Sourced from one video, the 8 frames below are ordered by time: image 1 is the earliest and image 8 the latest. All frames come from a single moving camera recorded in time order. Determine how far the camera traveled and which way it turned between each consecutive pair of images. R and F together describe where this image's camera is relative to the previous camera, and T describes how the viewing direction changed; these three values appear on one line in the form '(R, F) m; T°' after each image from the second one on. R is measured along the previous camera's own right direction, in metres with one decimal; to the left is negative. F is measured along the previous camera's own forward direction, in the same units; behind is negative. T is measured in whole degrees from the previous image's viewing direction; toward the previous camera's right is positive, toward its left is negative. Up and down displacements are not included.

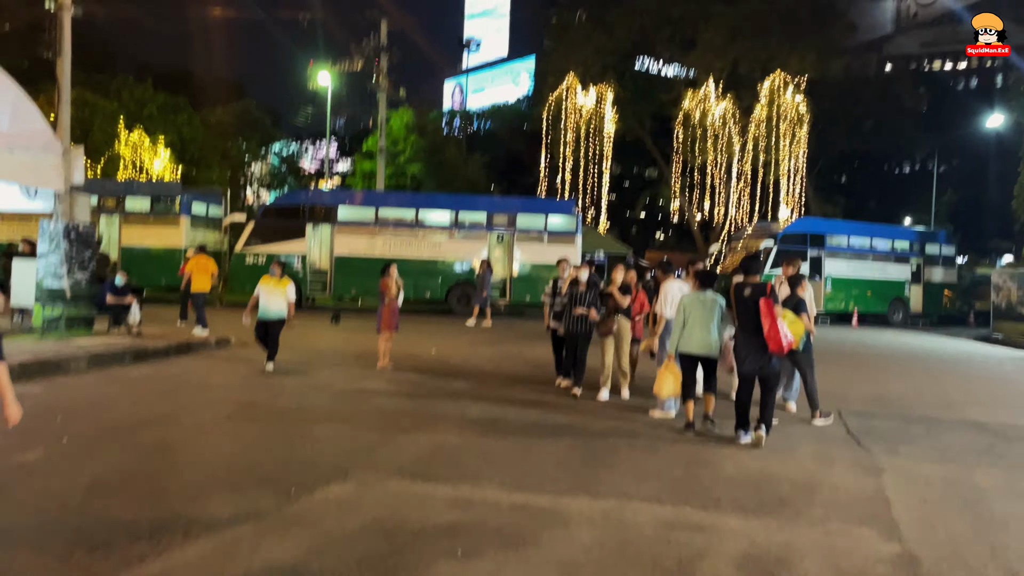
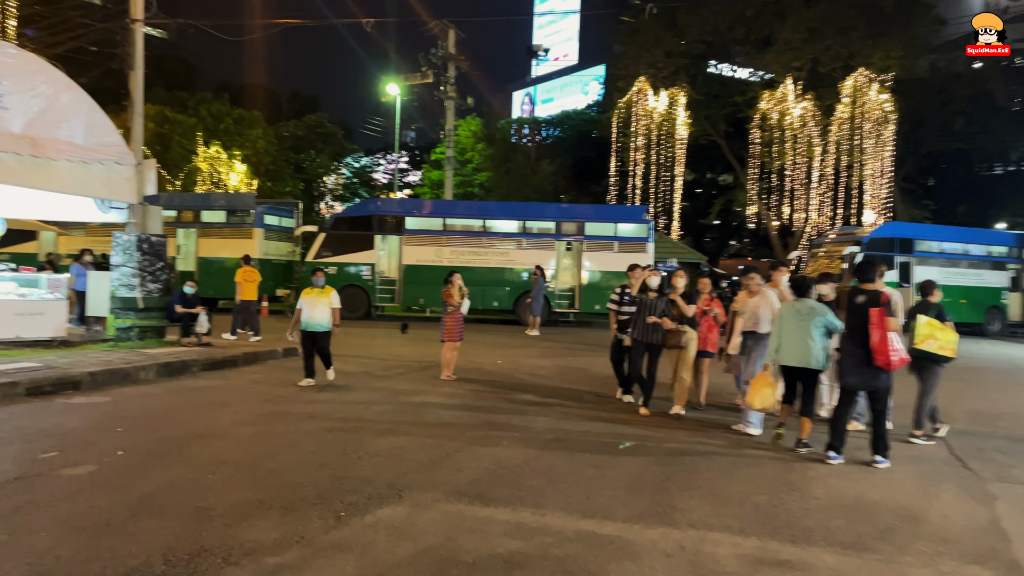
(0.0, +0.4) m; -5°
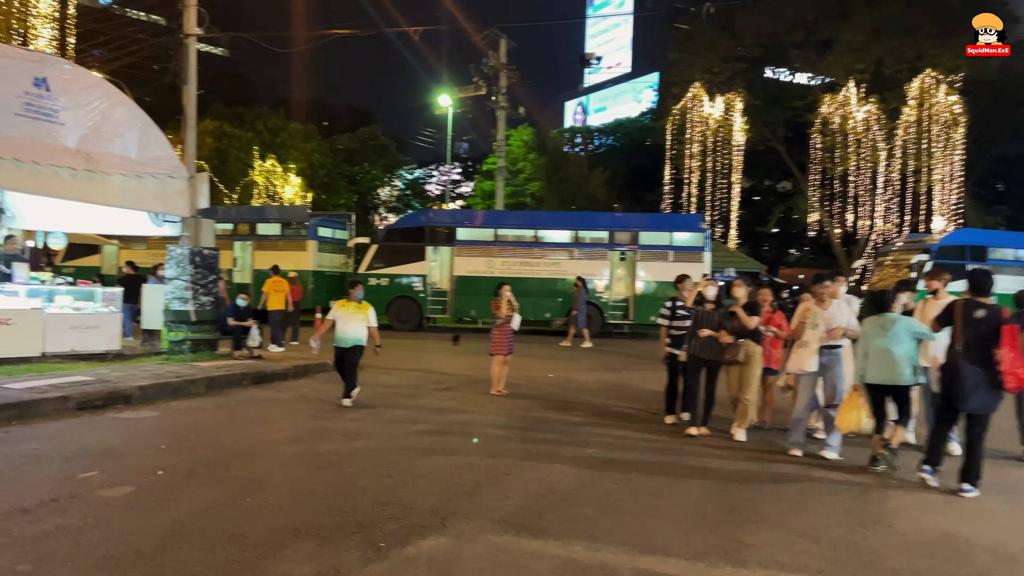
(0.0, +0.3) m; -4°
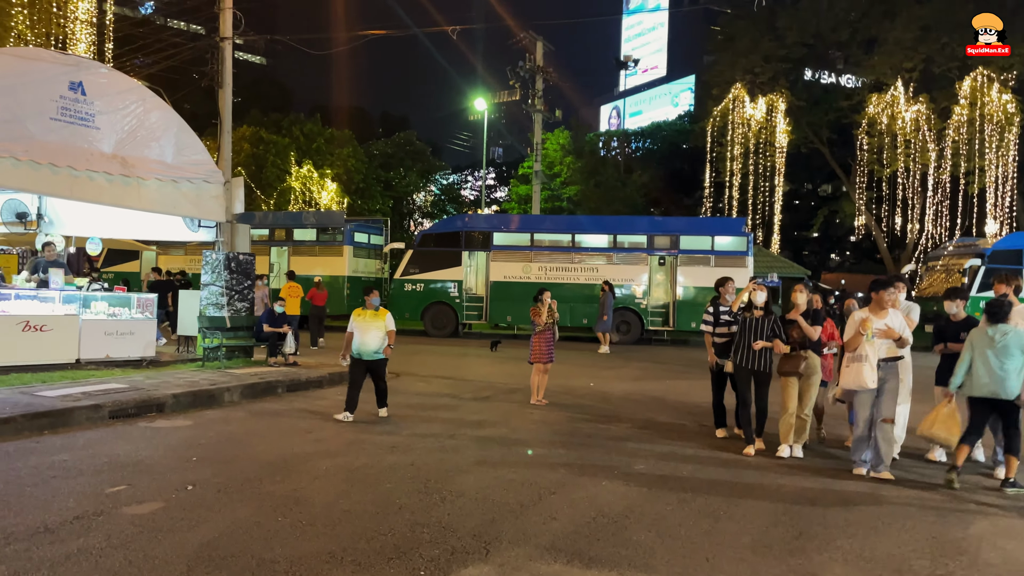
(-0.1, +0.4) m; -2°
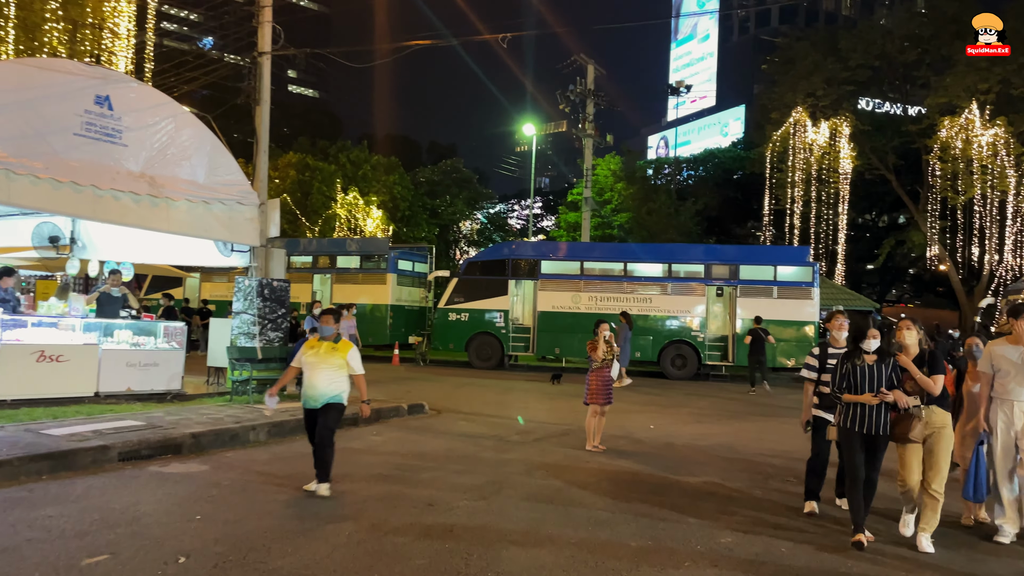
(-0.1, +1.0) m; -3°
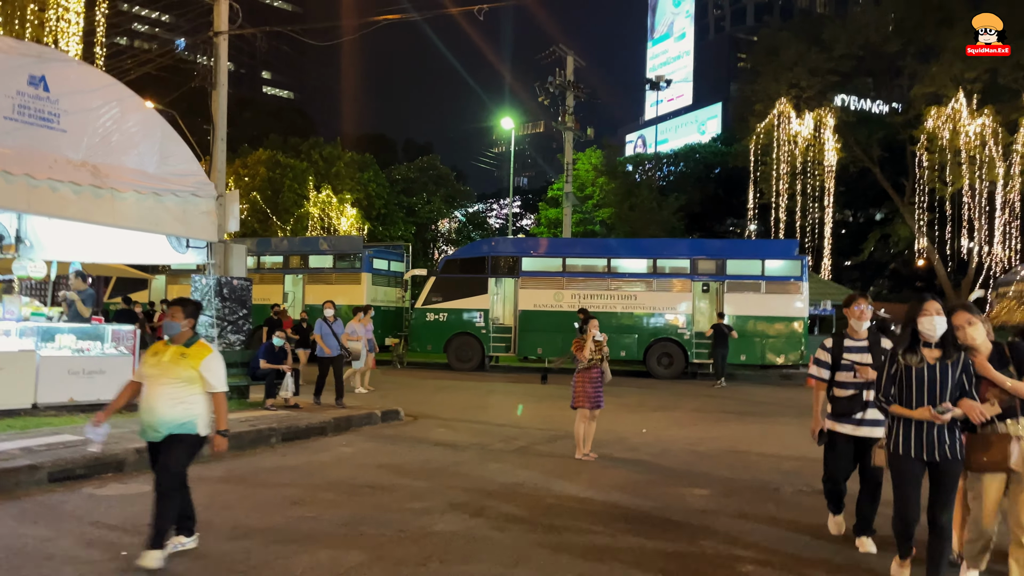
(0.0, +0.8) m; +1°
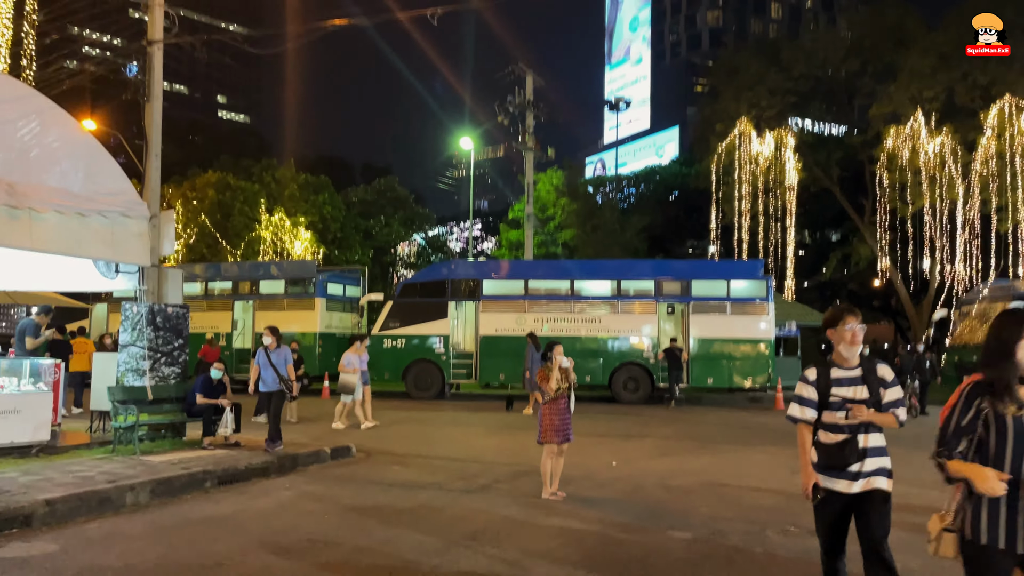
(0.0, +0.7) m; +3°
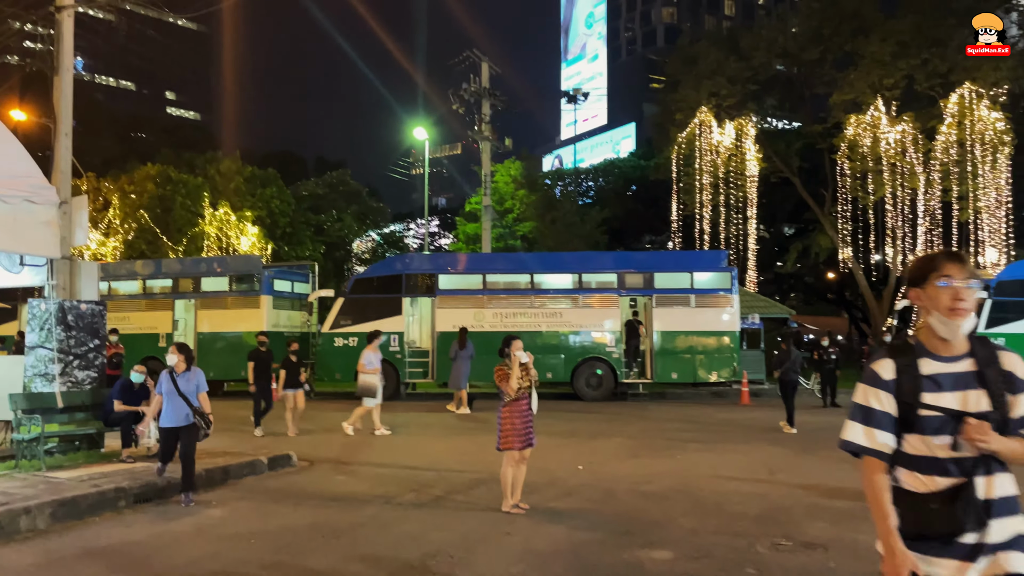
(0.0, +0.9) m; +3°
